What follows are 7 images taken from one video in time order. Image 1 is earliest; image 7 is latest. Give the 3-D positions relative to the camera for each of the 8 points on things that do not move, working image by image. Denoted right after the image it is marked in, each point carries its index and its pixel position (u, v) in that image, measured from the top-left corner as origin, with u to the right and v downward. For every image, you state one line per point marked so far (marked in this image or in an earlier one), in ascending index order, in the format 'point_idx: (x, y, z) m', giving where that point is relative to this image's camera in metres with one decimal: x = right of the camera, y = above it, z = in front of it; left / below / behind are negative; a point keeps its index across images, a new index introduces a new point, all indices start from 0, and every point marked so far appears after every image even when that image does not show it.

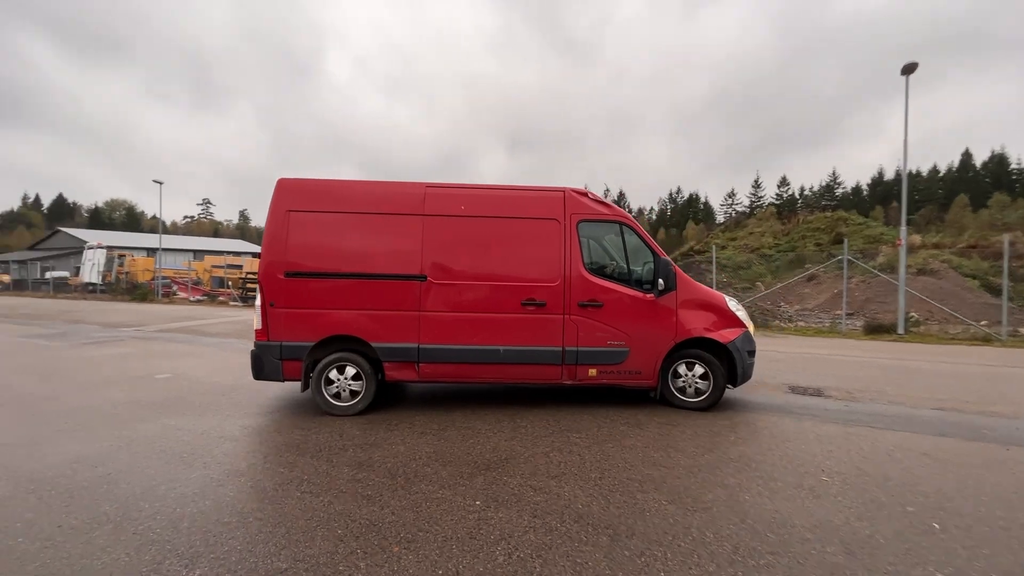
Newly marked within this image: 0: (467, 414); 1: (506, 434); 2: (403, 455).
0: (-0.6, -1.5, +6.1) m
1: (0.0, -1.6, +5.2) m
2: (-1.0, -1.6, +4.6) m
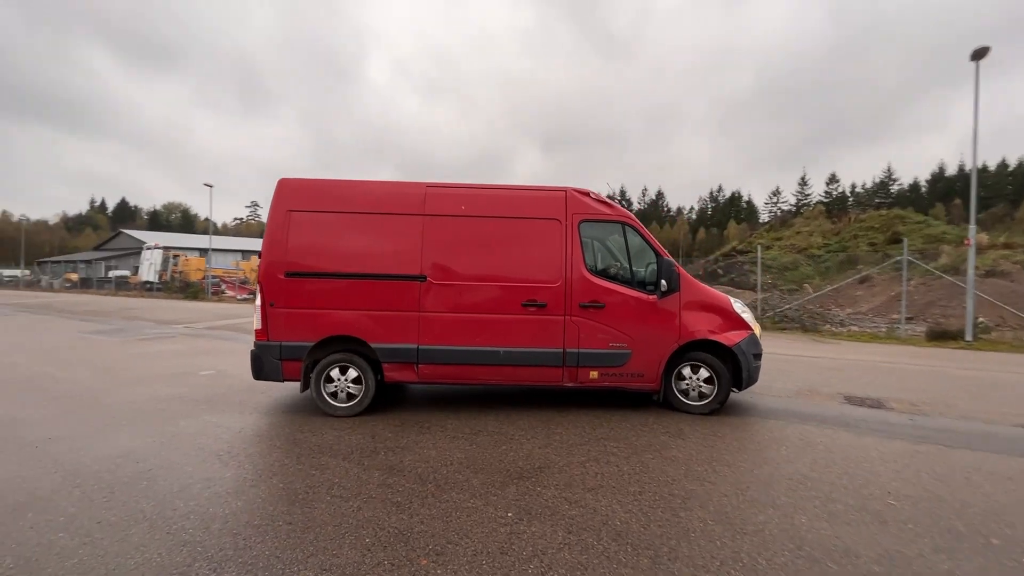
0: (-0.1, -1.6, +5.9) m
1: (+0.3, -1.6, +5.0) m
2: (-0.7, -1.6, +4.5) m
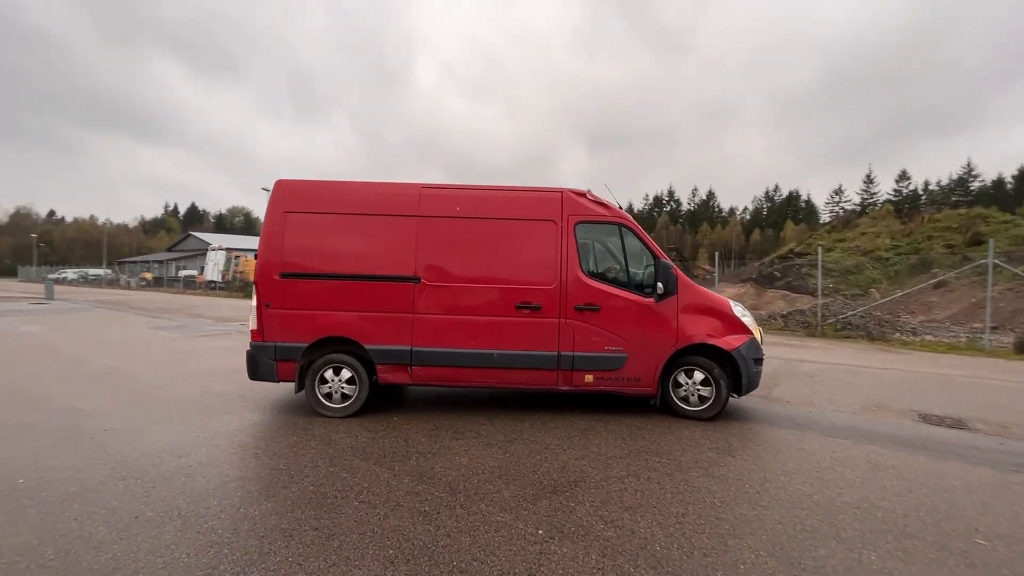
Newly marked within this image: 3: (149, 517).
0: (+0.3, -1.6, +5.7) m
1: (+0.7, -1.6, +4.7) m
2: (-0.4, -1.6, +4.3) m
3: (-2.6, -1.6, +3.4) m
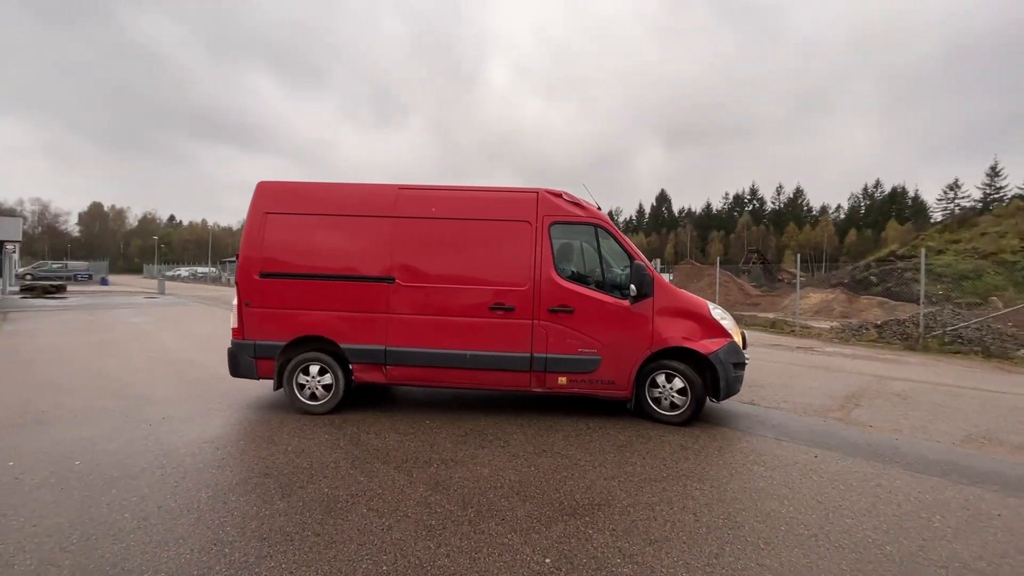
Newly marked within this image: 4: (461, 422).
0: (+0.7, -1.6, +5.4) m
1: (+0.9, -1.7, +4.3) m
2: (-0.2, -1.7, +4.1) m
3: (-2.5, -1.6, +3.5) m
4: (-0.6, -1.6, +5.8) m
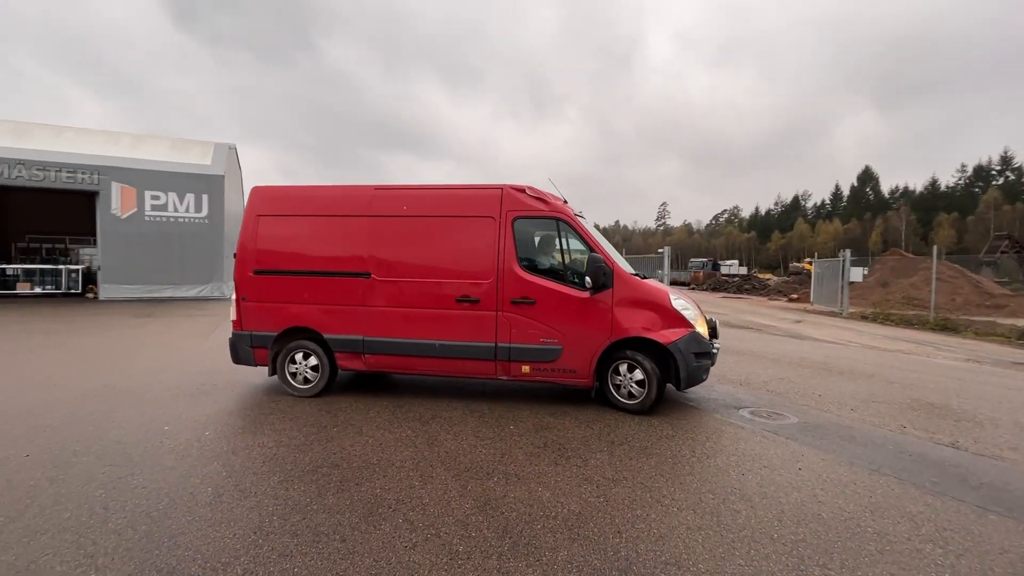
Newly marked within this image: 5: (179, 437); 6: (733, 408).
0: (+1.5, -1.6, +4.5) m
1: (+1.4, -1.7, +3.4) m
2: (+0.2, -1.6, +3.6) m
3: (-2.2, -1.6, +3.8) m
4: (+0.4, -1.6, +5.3) m
5: (-3.4, -1.5, +4.8) m
6: (+2.8, -1.5, +6.0) m
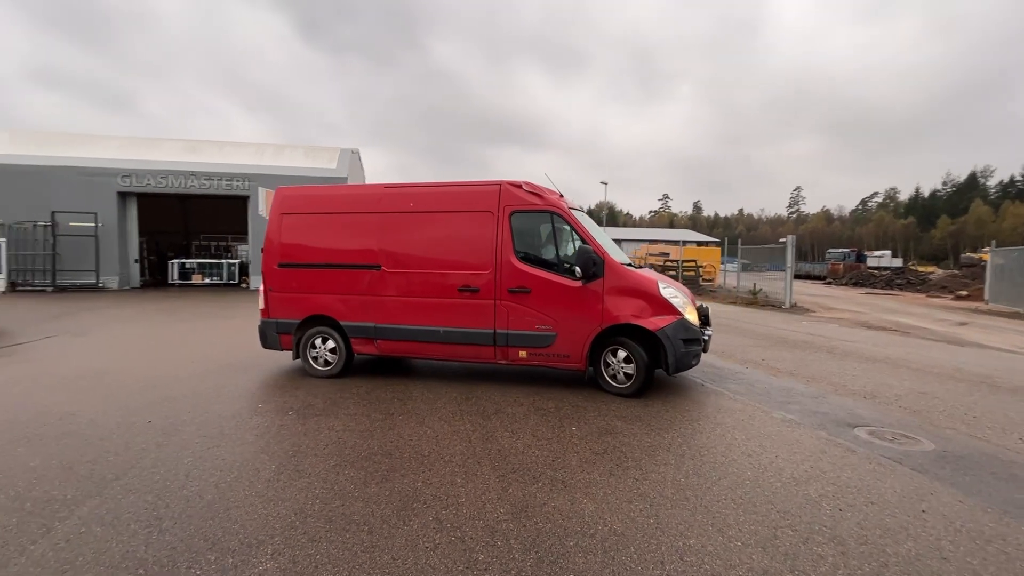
0: (+1.9, -1.5, +3.8) m
1: (+1.6, -1.6, +2.8) m
2: (+0.5, -1.6, +3.3) m
3: (-1.8, -1.5, +4.0) m
4: (+1.0, -1.5, +4.9) m
5: (-2.7, -1.4, +5.3) m
6: (+3.5, -1.5, +5.0) m
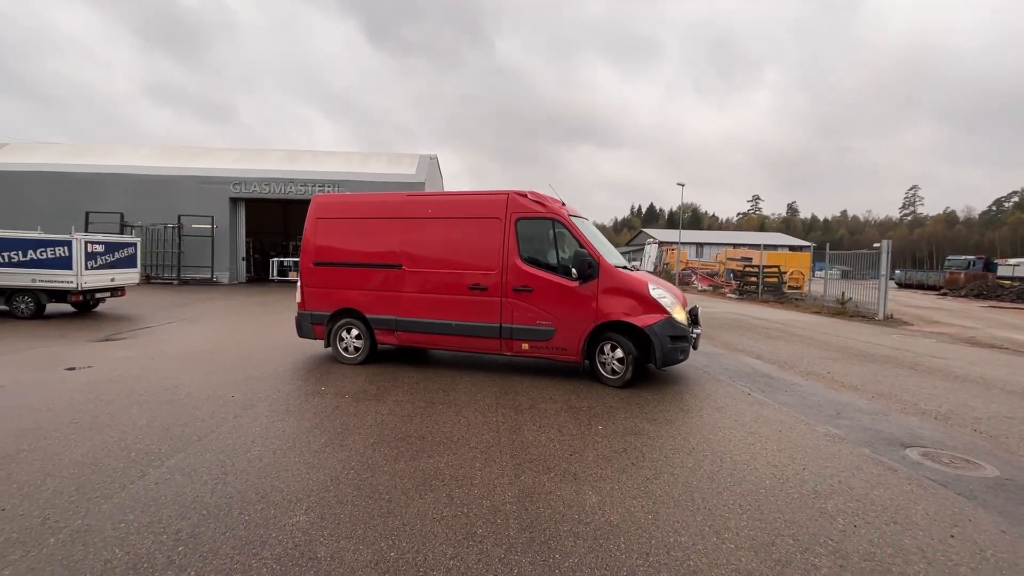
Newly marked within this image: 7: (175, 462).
0: (+2.0, -1.6, +3.8) m
1: (+1.5, -1.6, +2.8) m
2: (+0.5, -1.6, +3.4) m
3: (-1.6, -1.5, +4.5) m
4: (+1.3, -1.5, +4.9) m
5: (-2.3, -1.4, +5.9) m
6: (+3.8, -1.6, +4.7) m
7: (-2.9, -1.5, +4.1) m
